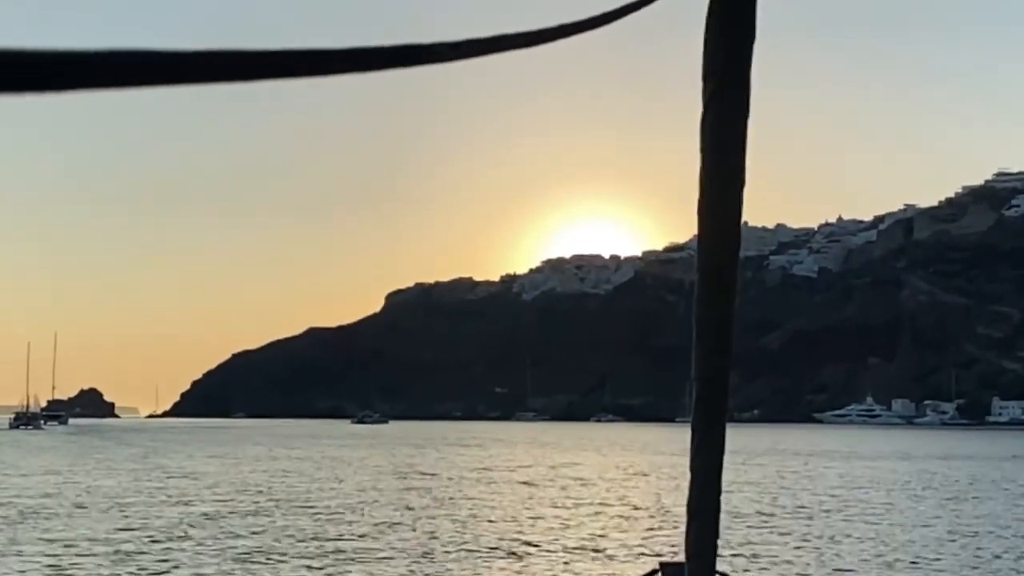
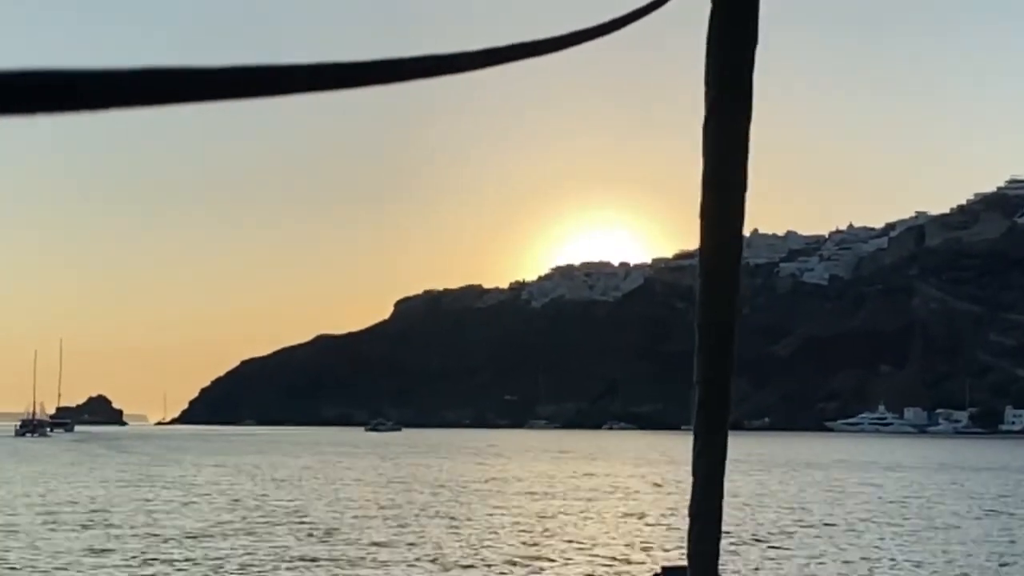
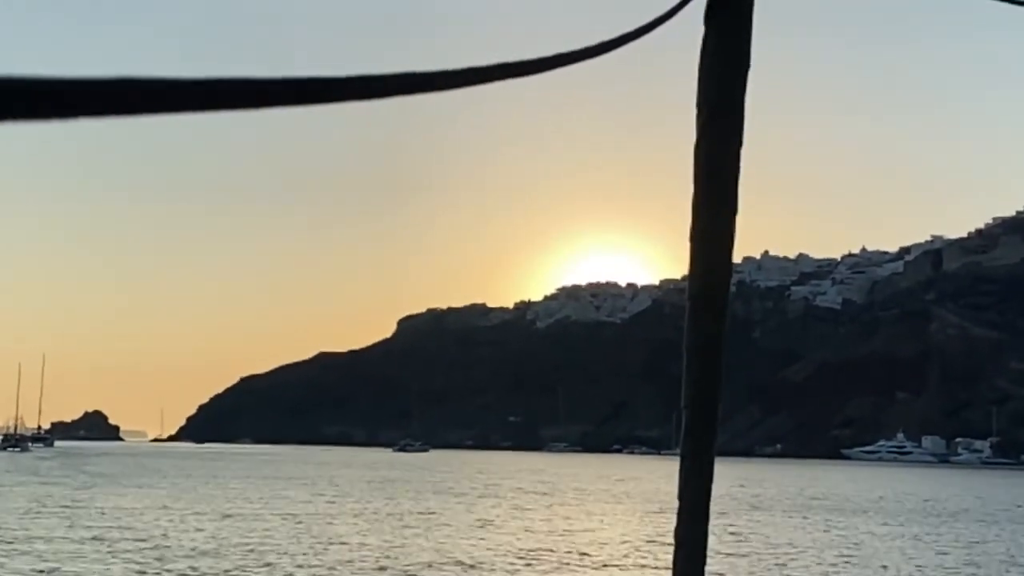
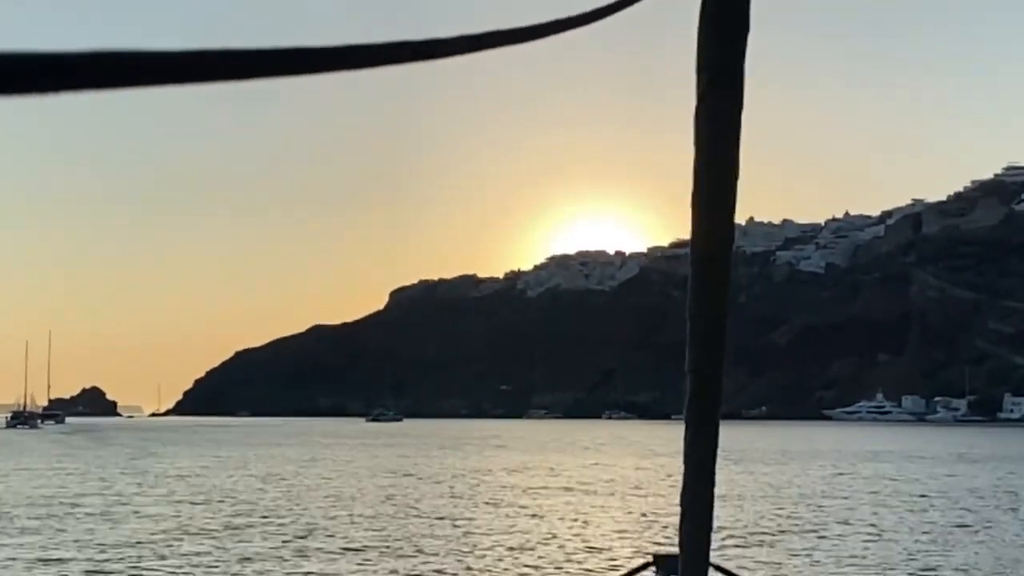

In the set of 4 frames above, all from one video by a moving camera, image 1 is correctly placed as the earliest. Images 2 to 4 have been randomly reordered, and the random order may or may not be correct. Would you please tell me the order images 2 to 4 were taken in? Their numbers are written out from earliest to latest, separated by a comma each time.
2, 4, 3
